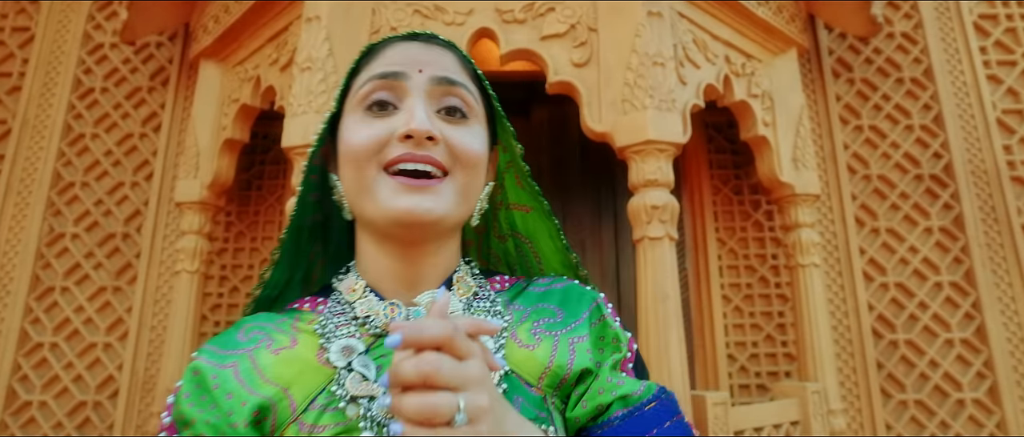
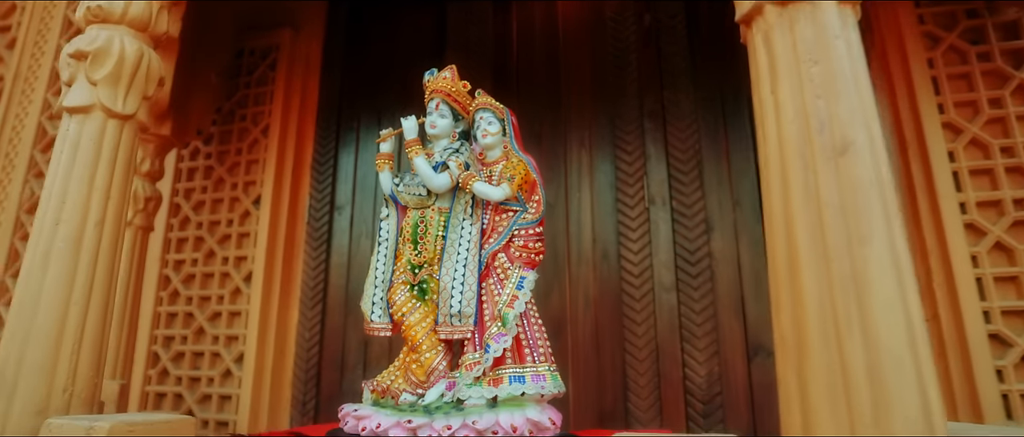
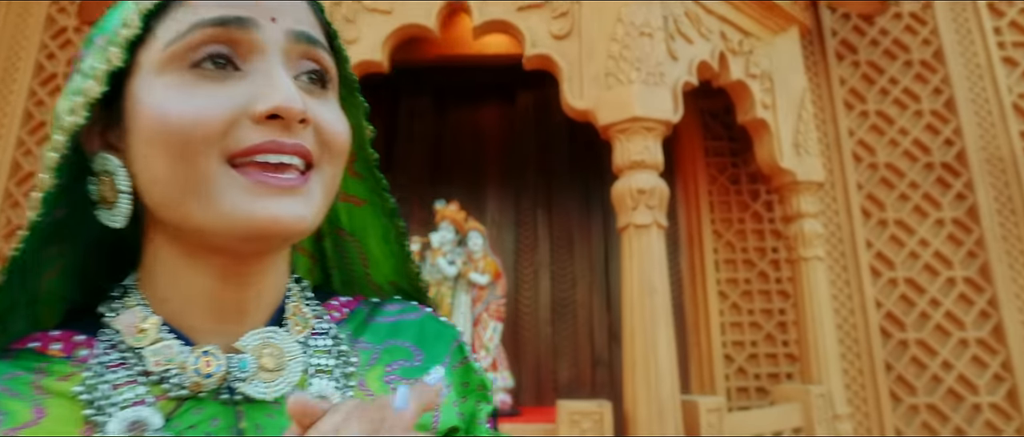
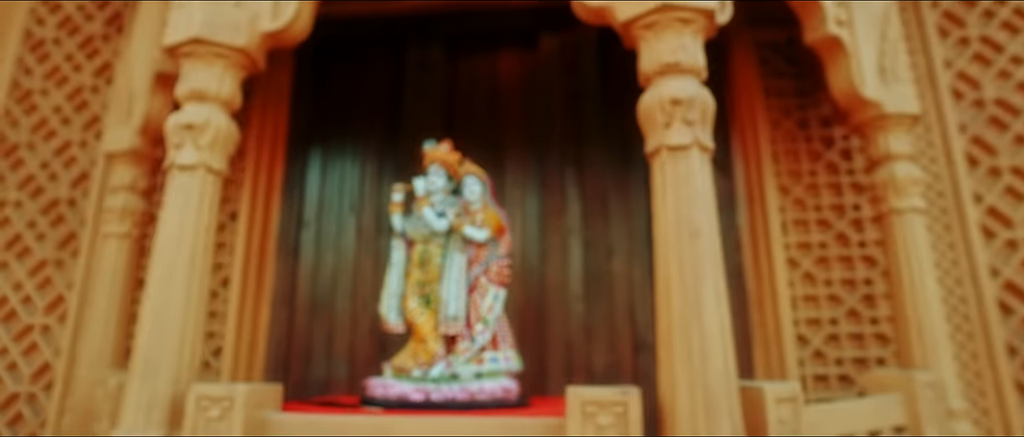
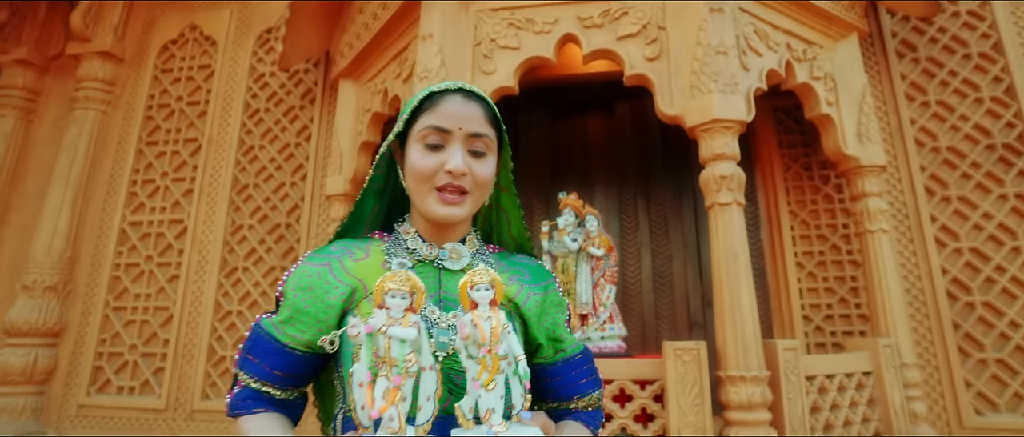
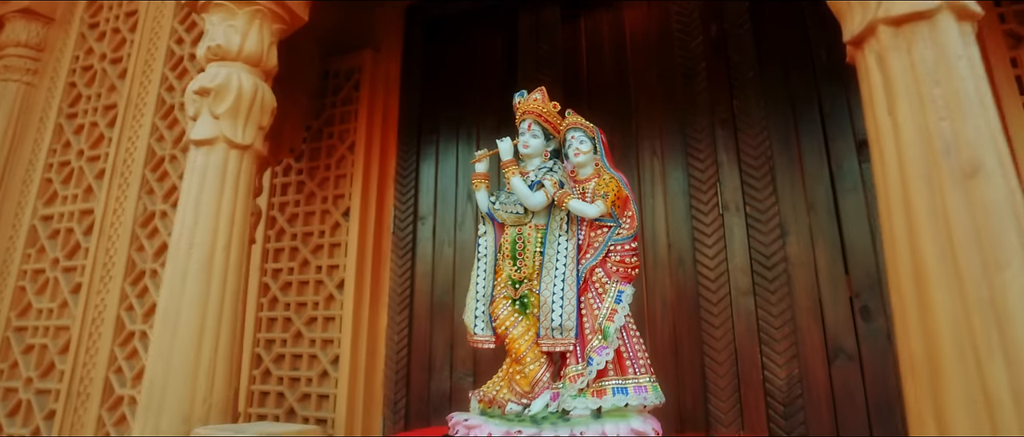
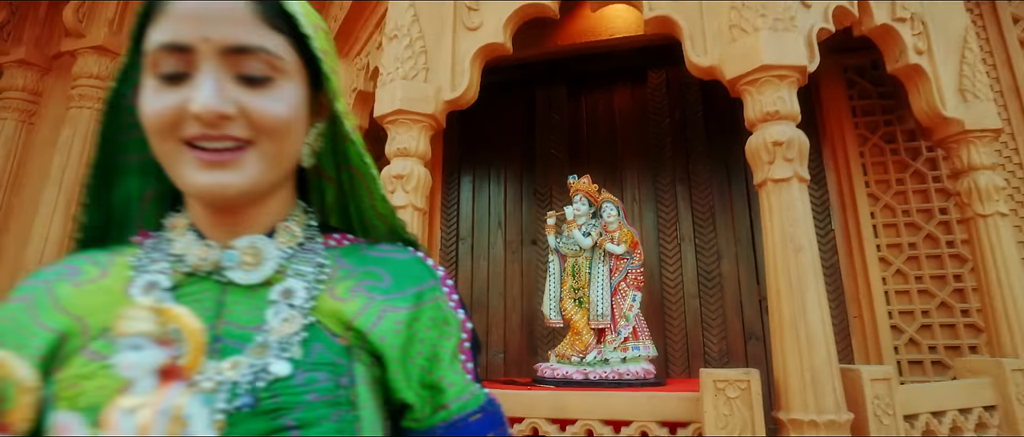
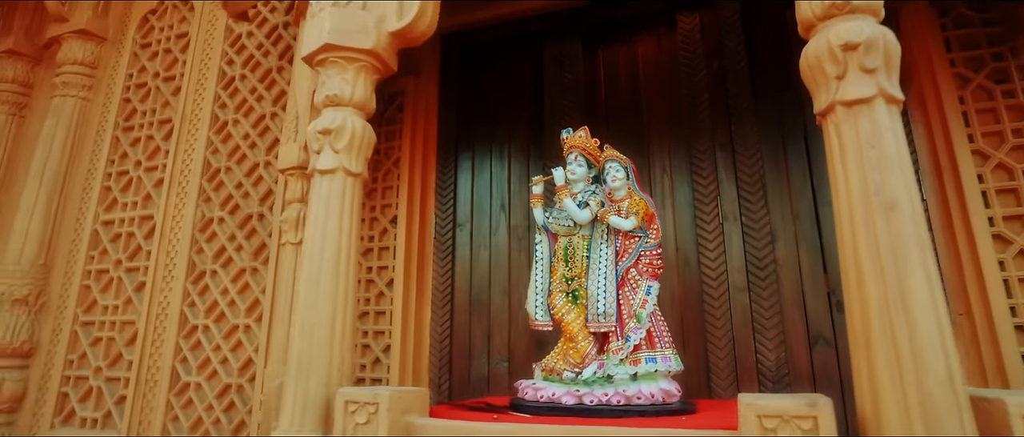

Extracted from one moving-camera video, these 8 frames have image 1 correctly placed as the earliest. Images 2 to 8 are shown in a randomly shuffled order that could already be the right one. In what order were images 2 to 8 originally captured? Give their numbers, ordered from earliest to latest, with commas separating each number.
3, 4, 2, 6, 8, 7, 5
